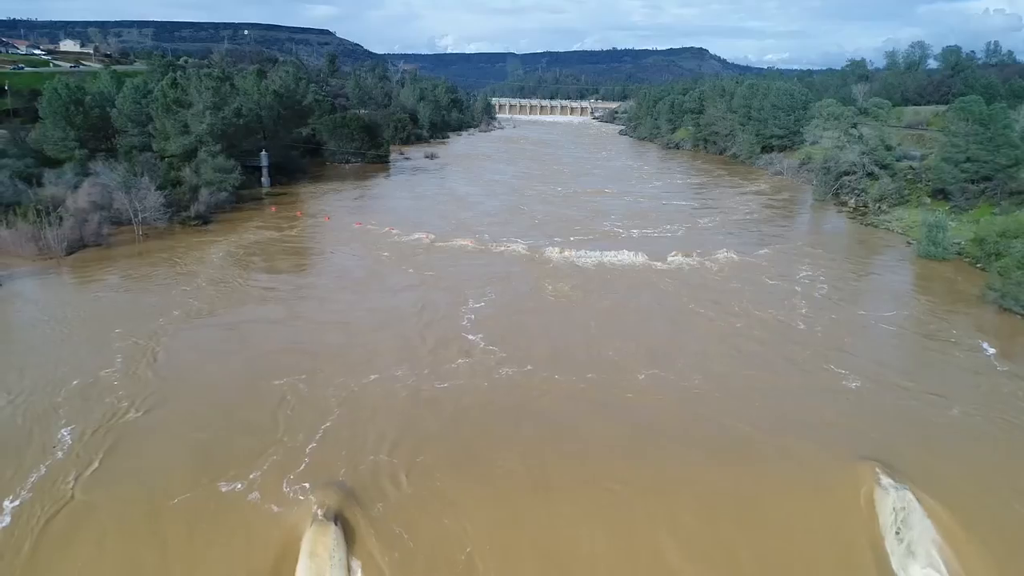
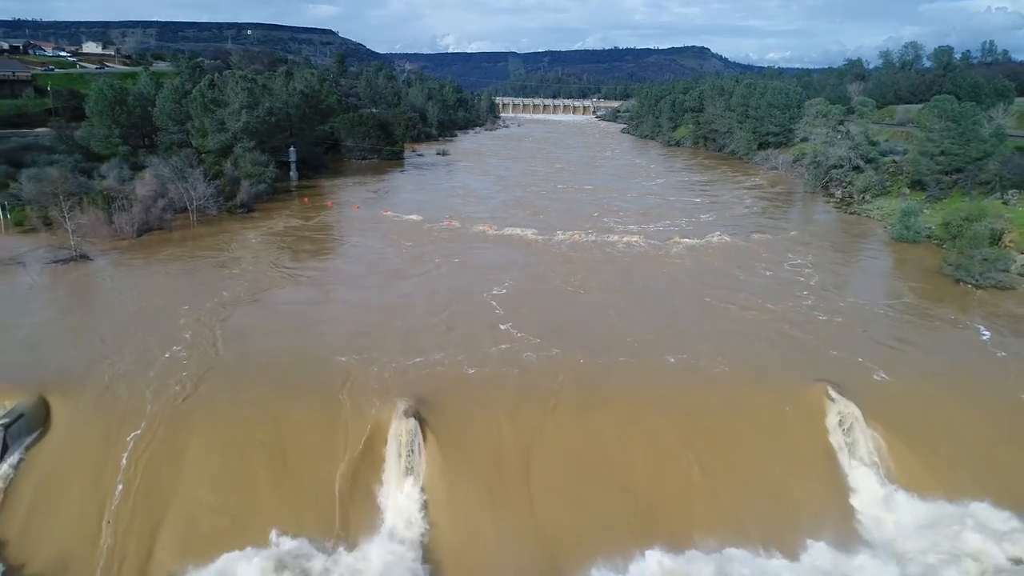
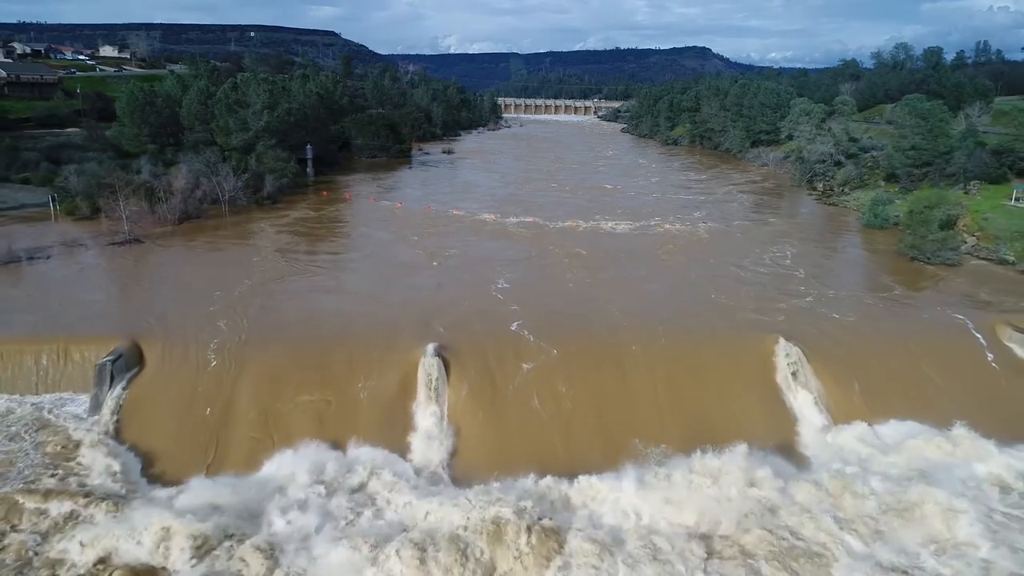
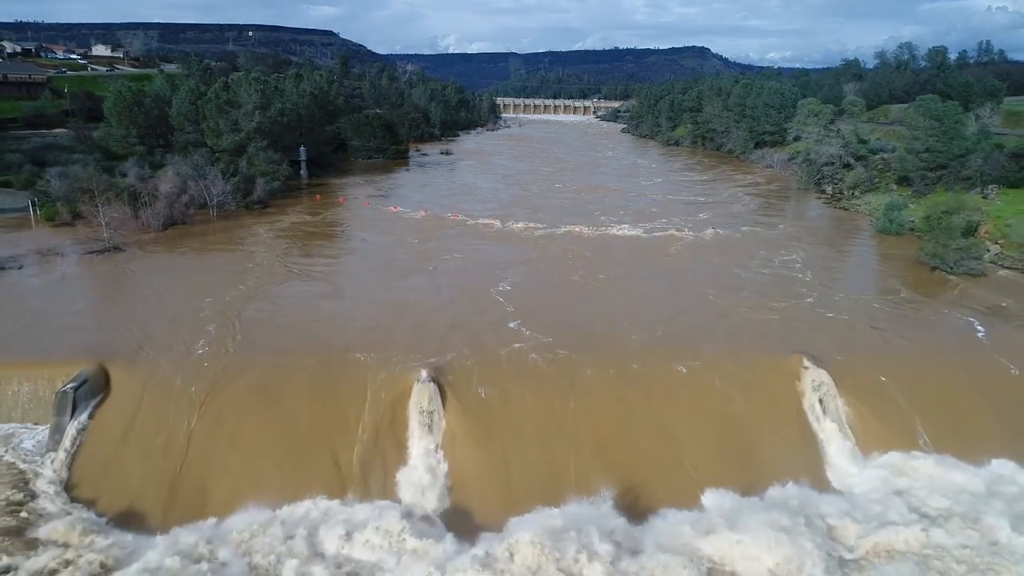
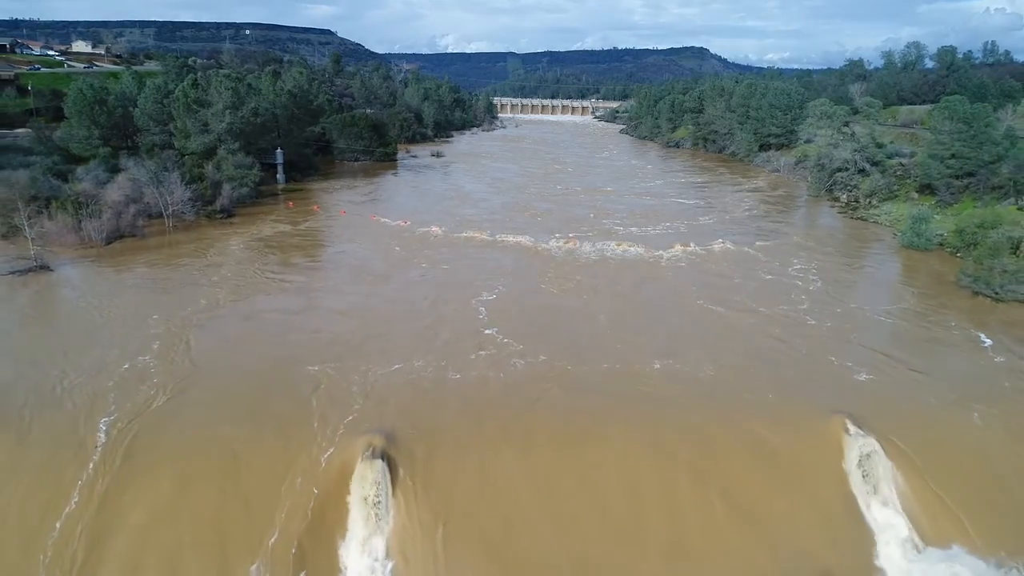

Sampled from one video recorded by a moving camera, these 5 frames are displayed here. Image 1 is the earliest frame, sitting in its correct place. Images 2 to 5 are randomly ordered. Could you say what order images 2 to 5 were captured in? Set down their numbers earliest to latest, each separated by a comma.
5, 2, 4, 3
